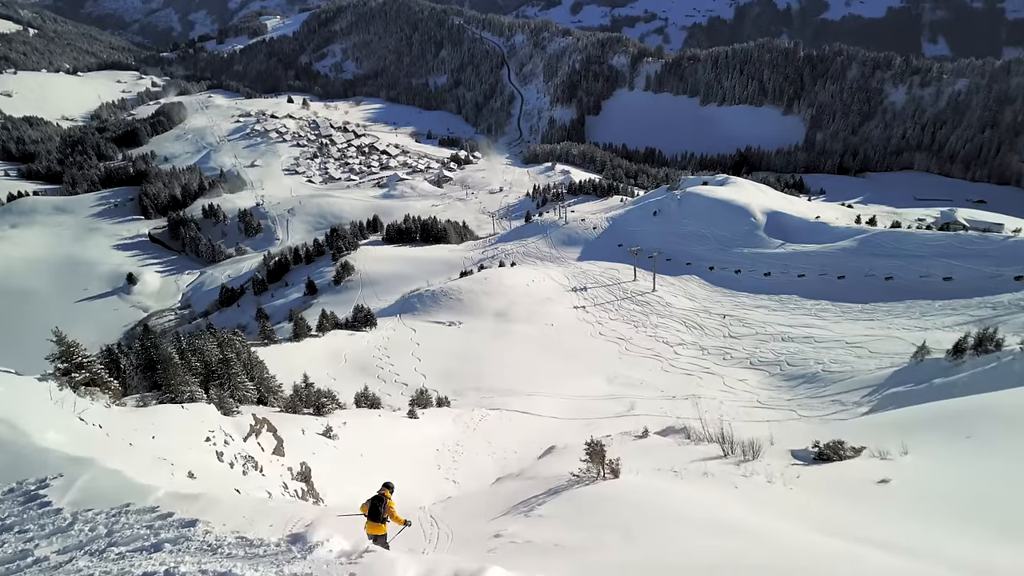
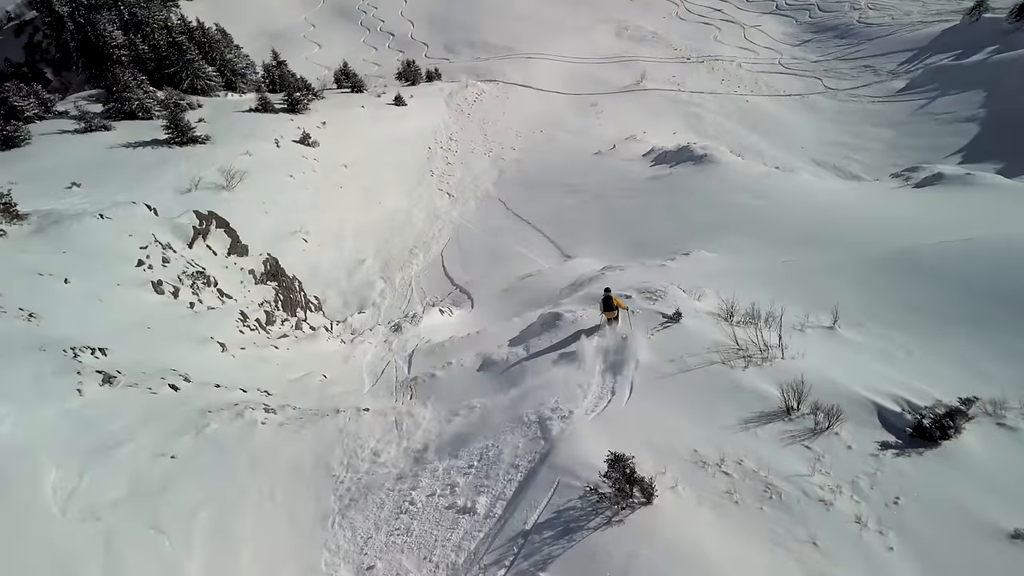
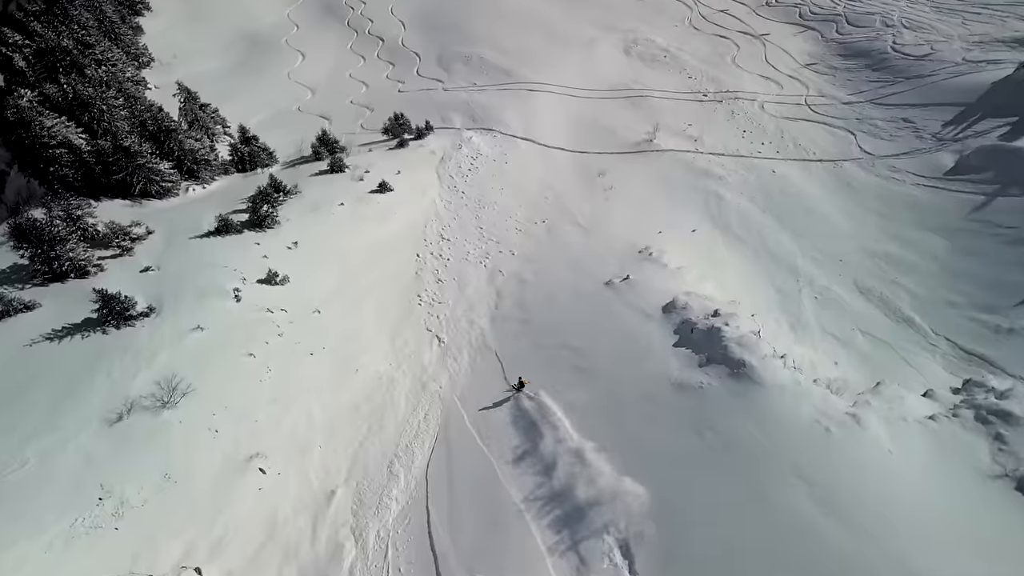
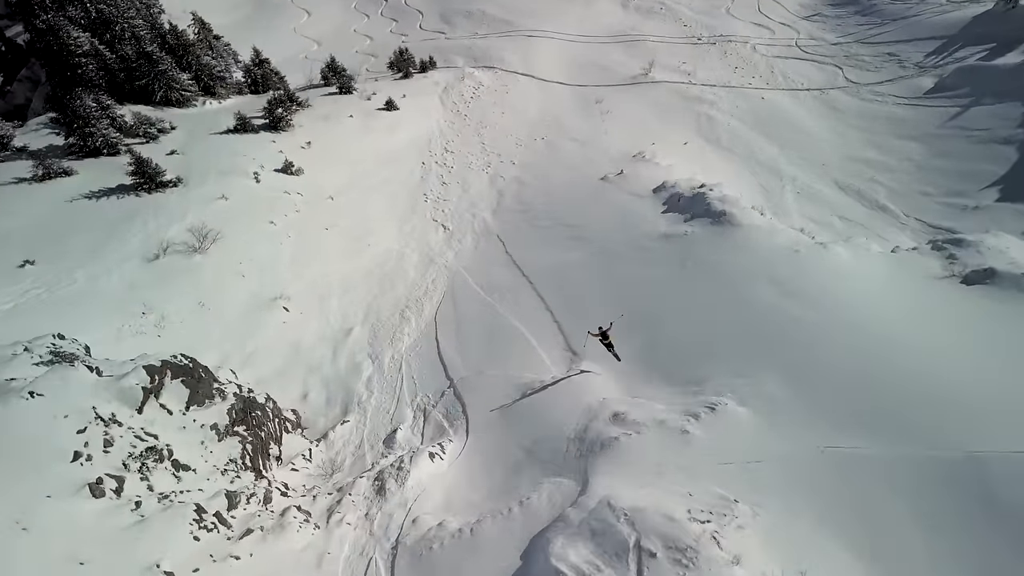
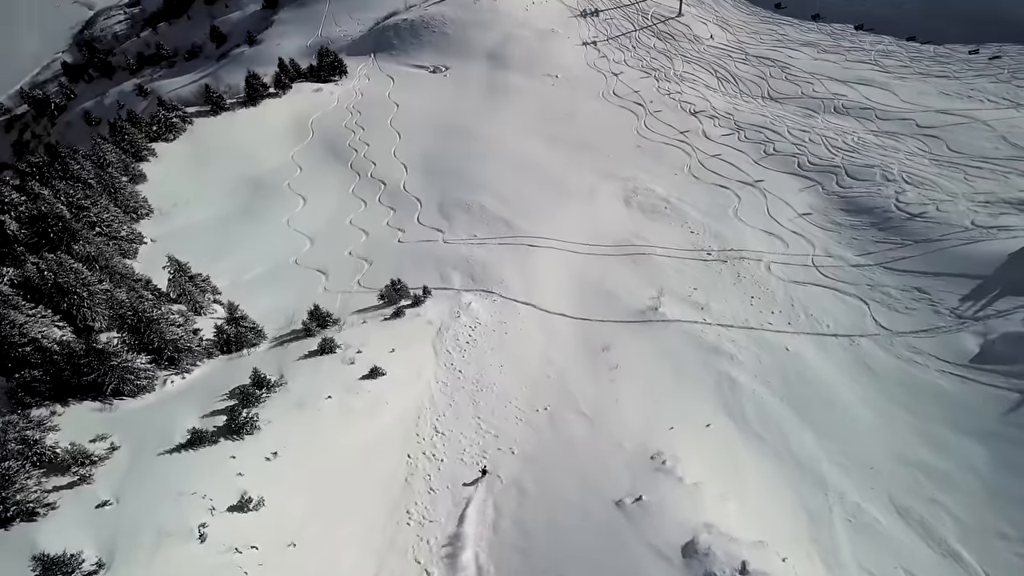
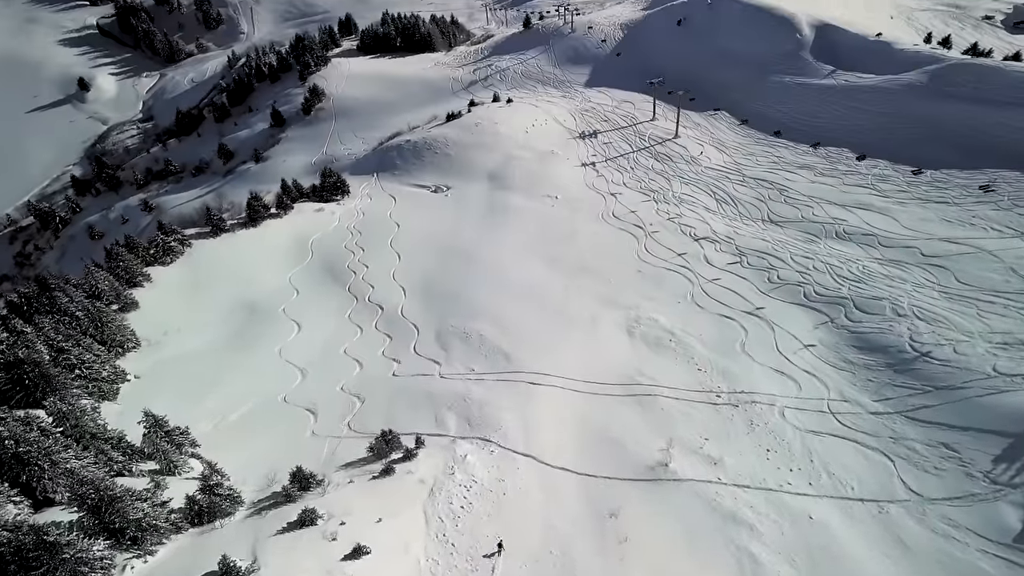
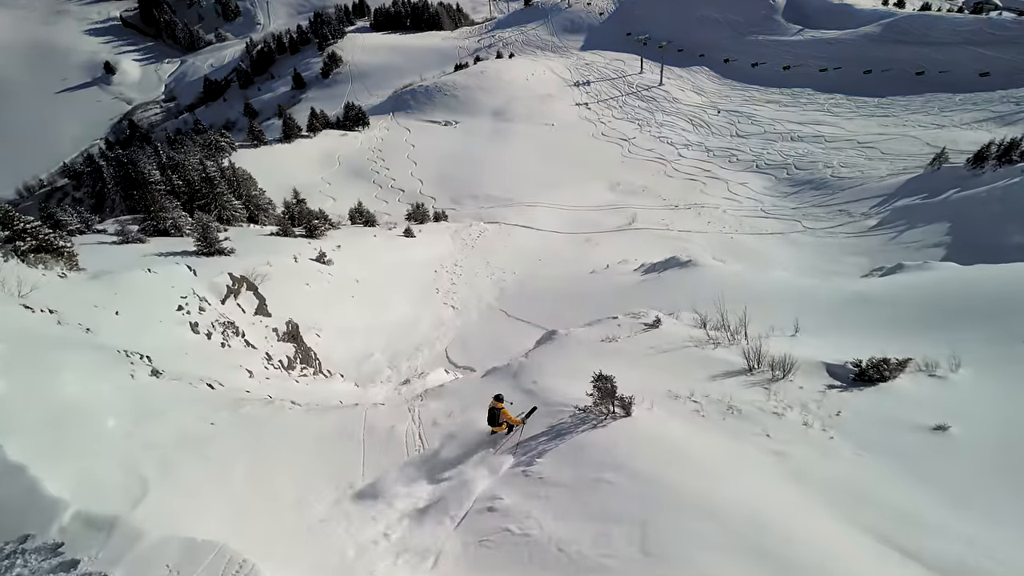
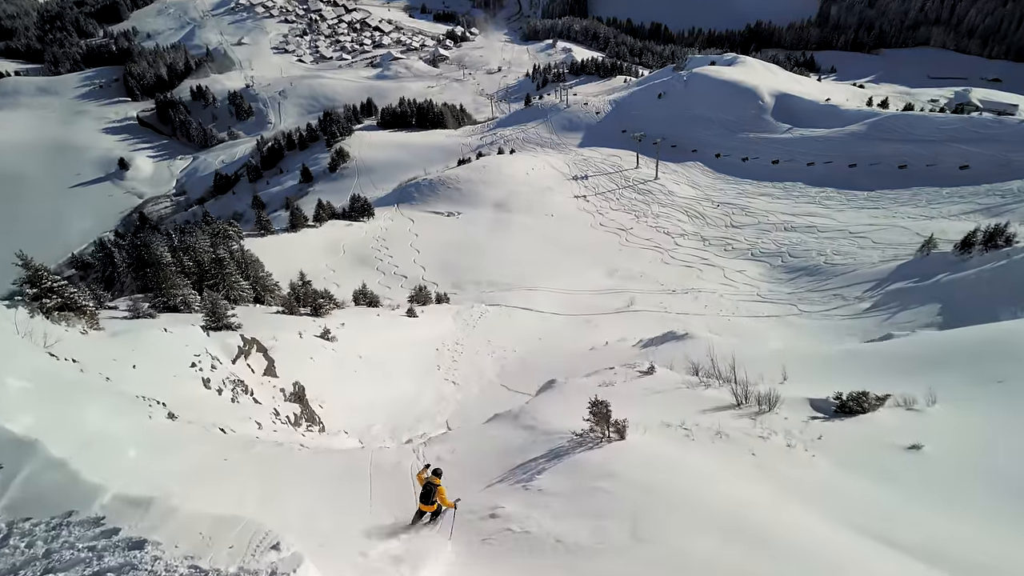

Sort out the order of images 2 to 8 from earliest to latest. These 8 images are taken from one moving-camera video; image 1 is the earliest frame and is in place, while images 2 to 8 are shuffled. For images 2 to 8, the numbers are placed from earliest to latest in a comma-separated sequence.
8, 7, 2, 4, 3, 5, 6
